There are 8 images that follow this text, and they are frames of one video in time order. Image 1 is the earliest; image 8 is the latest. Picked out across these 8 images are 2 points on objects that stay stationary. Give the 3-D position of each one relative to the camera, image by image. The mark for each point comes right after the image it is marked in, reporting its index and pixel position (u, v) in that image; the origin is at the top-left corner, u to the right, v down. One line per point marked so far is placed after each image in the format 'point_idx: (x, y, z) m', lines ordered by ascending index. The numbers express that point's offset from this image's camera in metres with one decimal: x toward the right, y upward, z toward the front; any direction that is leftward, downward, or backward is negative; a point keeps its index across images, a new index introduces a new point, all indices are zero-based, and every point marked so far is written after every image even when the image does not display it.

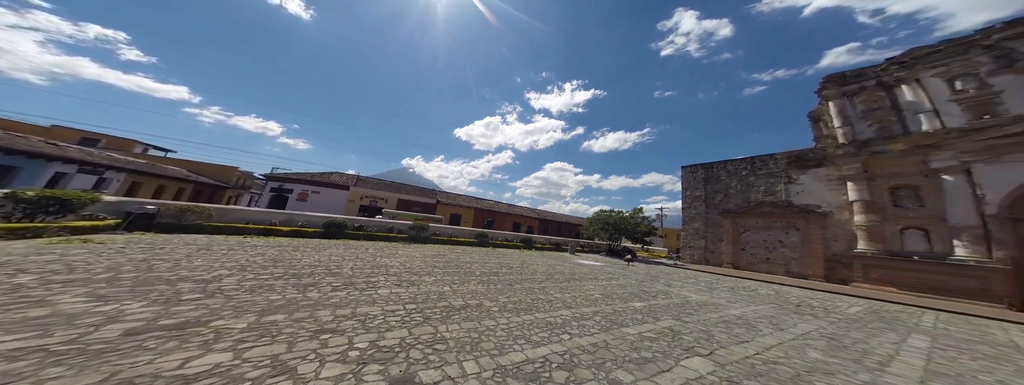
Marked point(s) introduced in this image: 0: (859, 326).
0: (+9.0, -3.7, +6.7) m
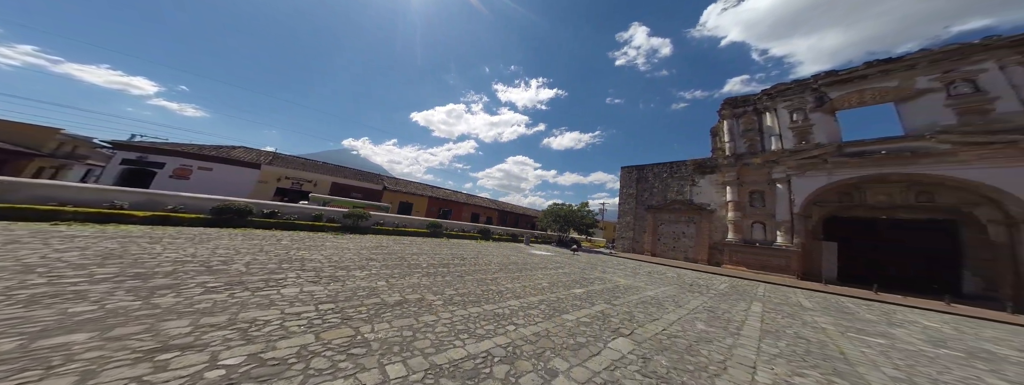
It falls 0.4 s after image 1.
0: (+7.3, -3.8, +8.4) m
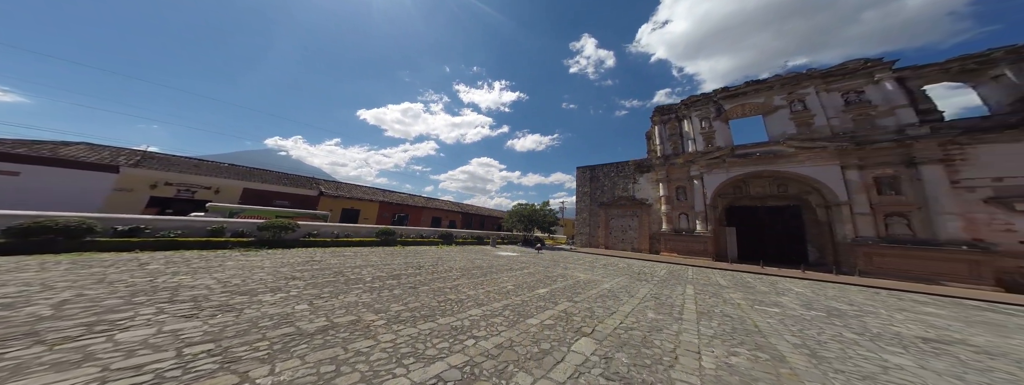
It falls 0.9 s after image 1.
0: (+6.0, -3.7, +9.2) m
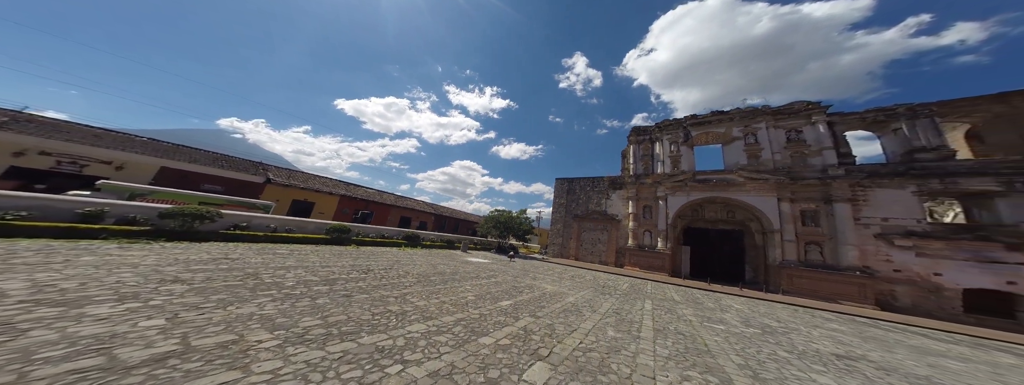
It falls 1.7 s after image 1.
0: (+4.7, -4.3, +9.2) m
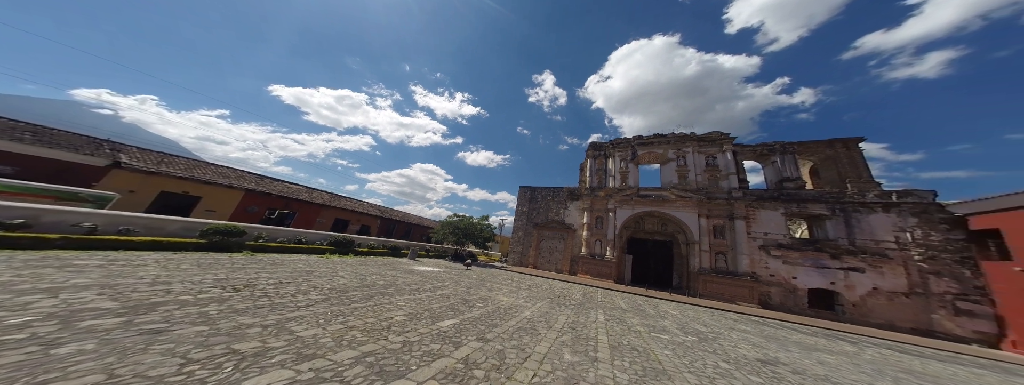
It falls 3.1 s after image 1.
0: (+2.9, -4.5, +8.8) m
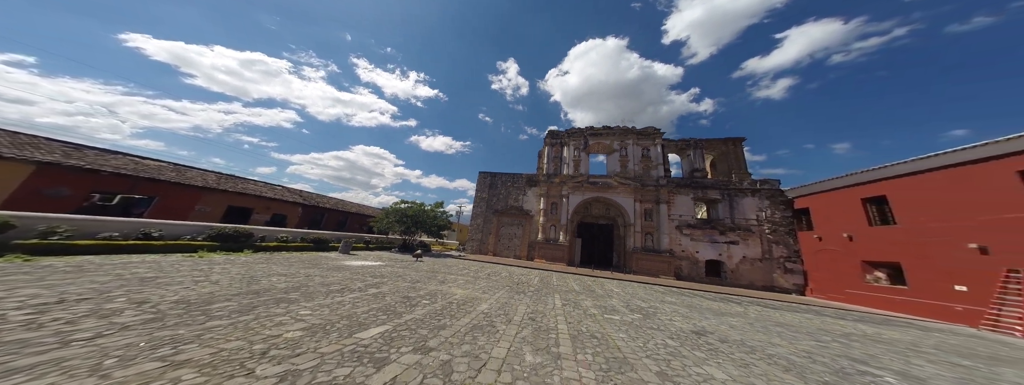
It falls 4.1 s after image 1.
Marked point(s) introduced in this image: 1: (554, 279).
0: (+1.3, -3.7, +8.5) m
1: (+2.5, -4.8, +12.9) m
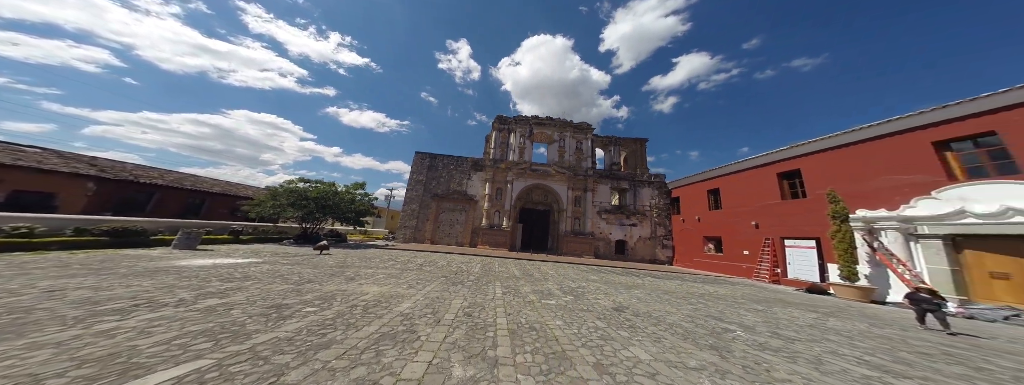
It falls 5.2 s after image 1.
0: (-0.8, -2.9, +7.6) m
1: (-0.8, -3.8, +12.2) m
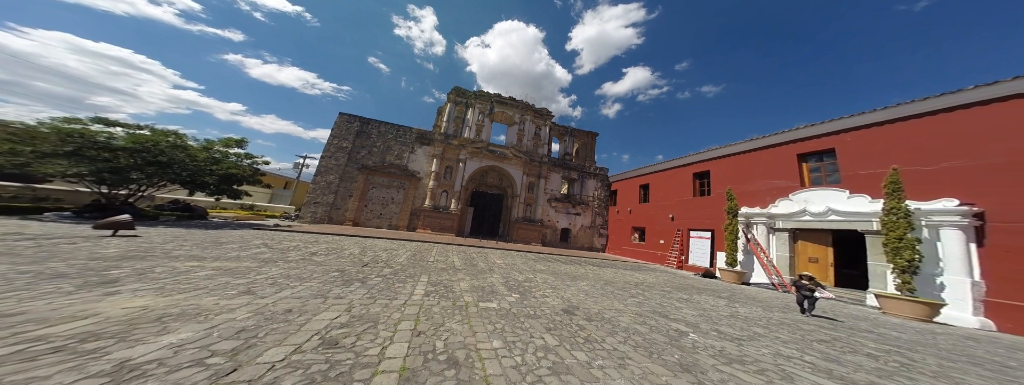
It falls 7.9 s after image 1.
0: (-2.6, -2.0, +5.6) m
1: (-3.6, -2.5, +10.1) m
